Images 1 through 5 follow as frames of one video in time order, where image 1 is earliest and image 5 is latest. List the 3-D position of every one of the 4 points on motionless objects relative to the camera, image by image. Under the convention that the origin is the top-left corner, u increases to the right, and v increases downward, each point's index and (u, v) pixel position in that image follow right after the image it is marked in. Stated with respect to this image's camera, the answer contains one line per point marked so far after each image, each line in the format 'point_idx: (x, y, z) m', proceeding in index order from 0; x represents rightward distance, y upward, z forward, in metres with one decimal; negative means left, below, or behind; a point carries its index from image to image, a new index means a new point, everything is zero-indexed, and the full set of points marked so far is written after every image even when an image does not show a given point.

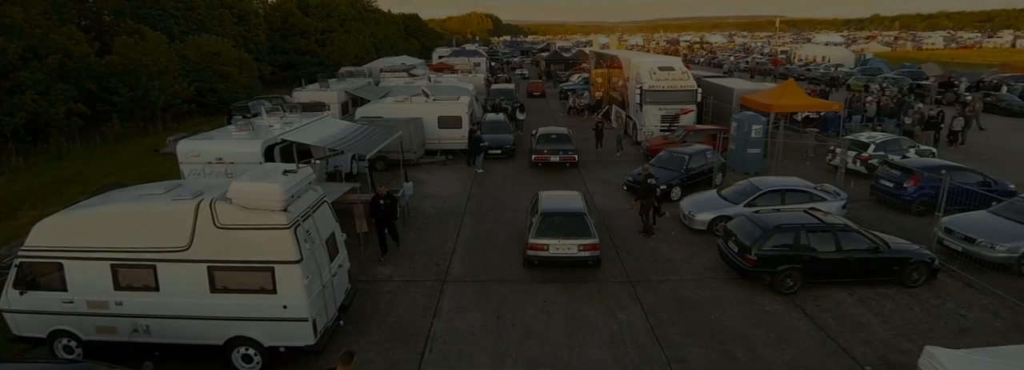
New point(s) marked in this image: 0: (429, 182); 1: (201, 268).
0: (-2.5, +0.1, +14.5) m
1: (-3.9, -1.0, +6.0) m
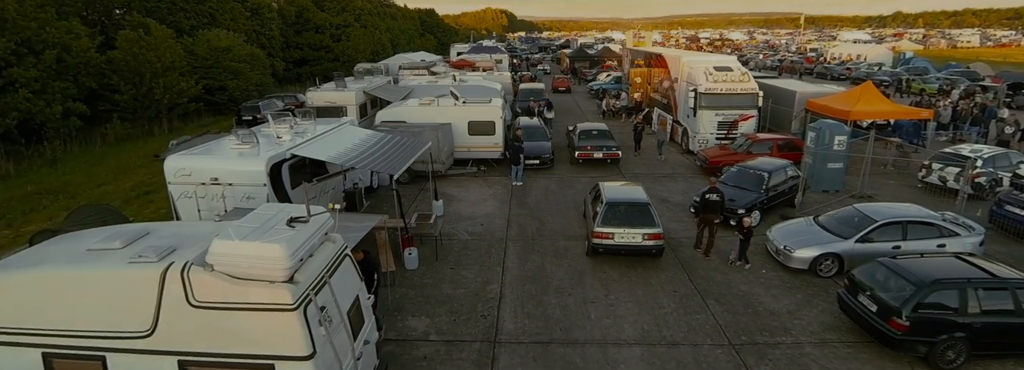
0: (-1.4, -0.4, +12.6) m
1: (-2.9, -1.5, +4.1) m
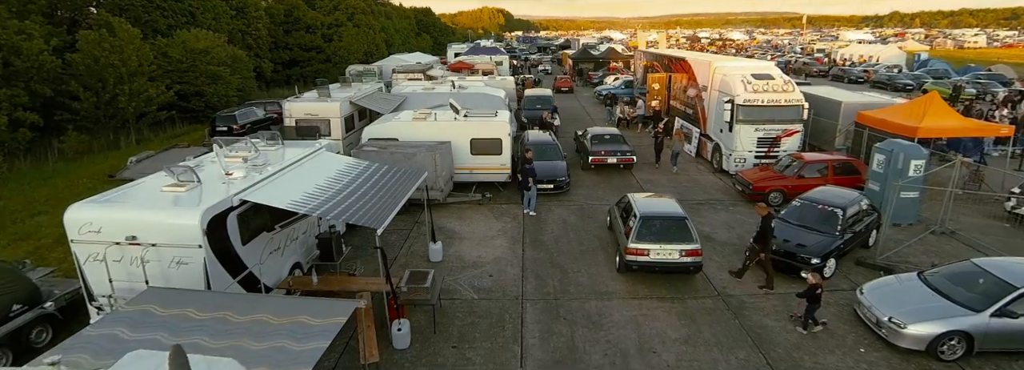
0: (-1.1, -1.1, +10.4) m
1: (-2.6, -2.3, +1.9) m
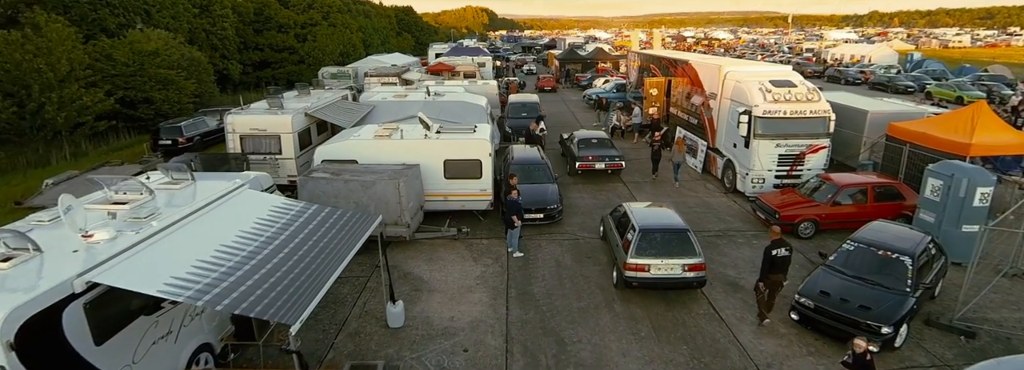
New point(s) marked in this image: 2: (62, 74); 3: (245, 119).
0: (-1.4, -1.8, +8.3) m
1: (-2.7, -3.0, -0.2) m
2: (-17.2, +4.2, +18.3) m
3: (-7.0, +1.7, +12.6) m
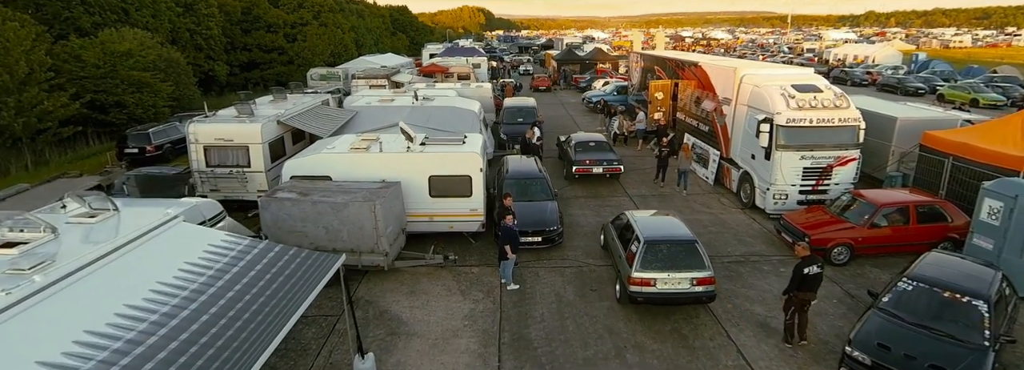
0: (-1.5, -2.2, +7.1) m
1: (-2.7, -3.4, -1.5) m
2: (-17.3, +3.8, +16.9) m
3: (-7.1, +1.3, +11.3) m
